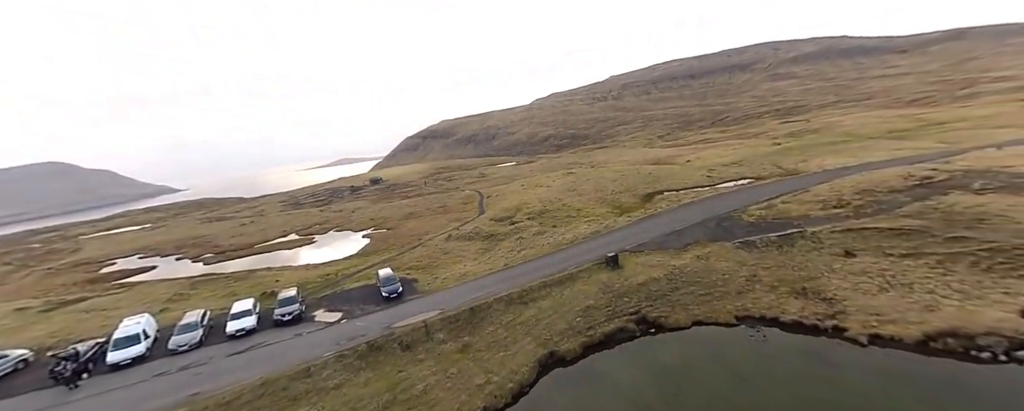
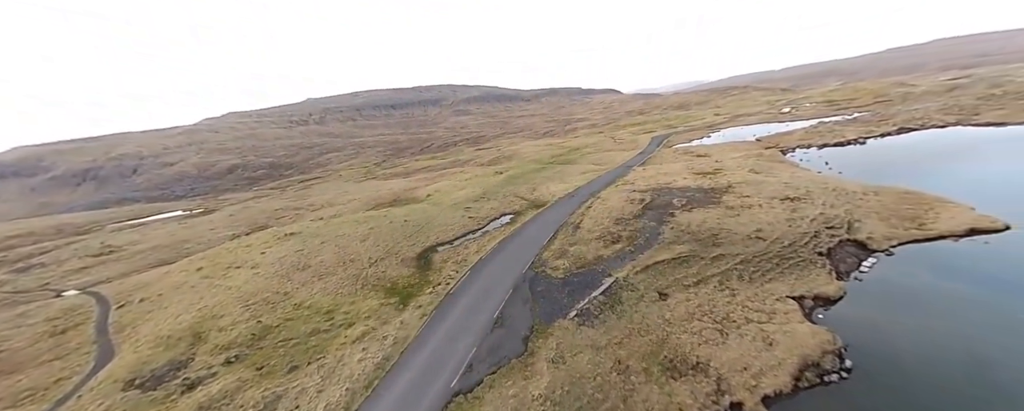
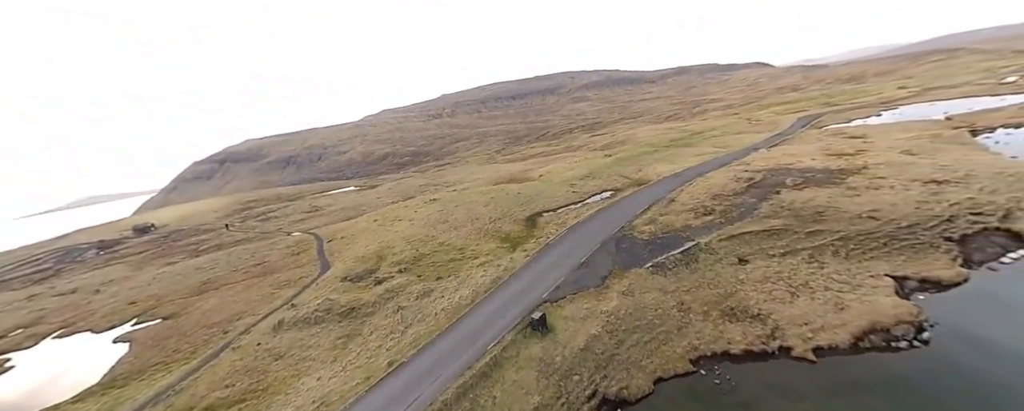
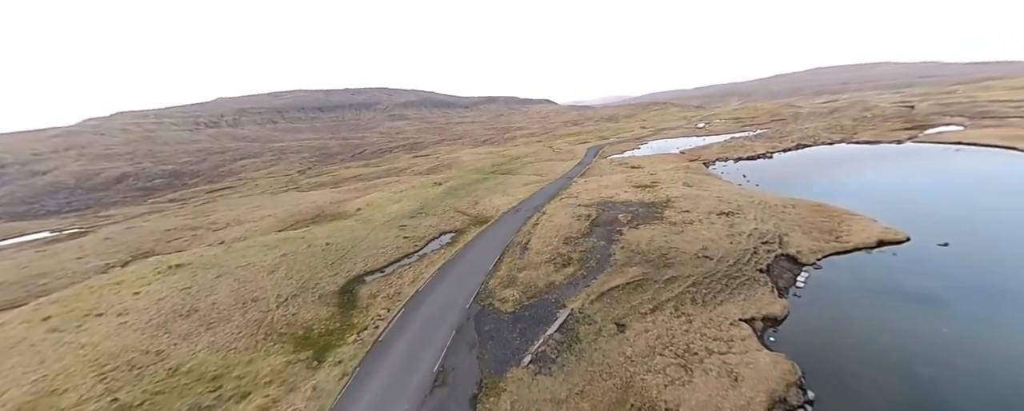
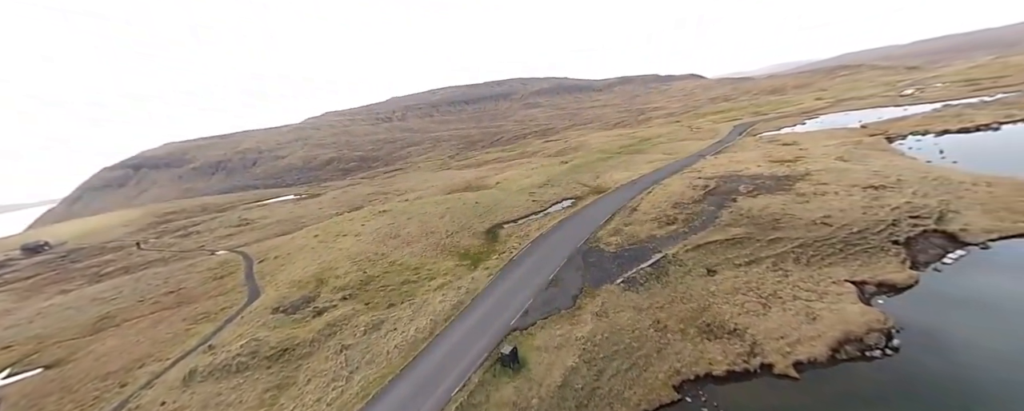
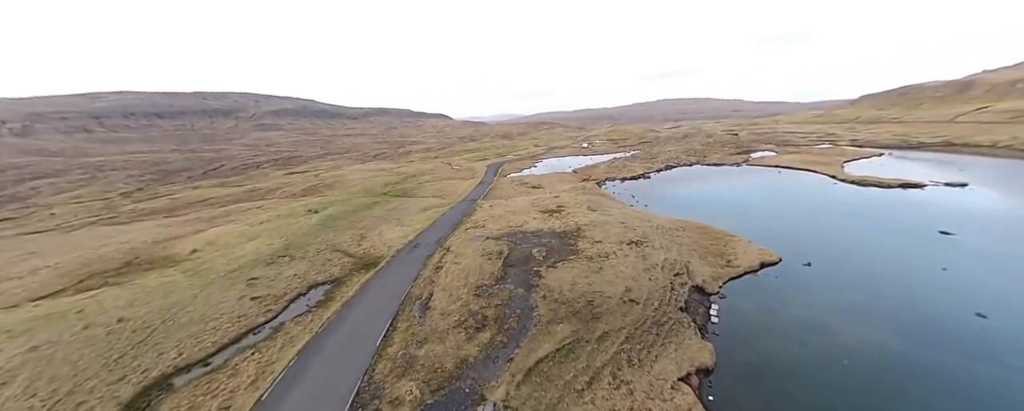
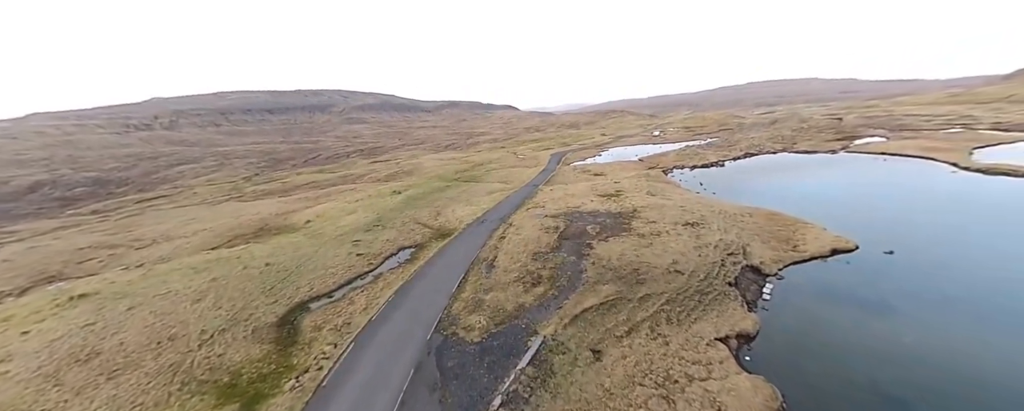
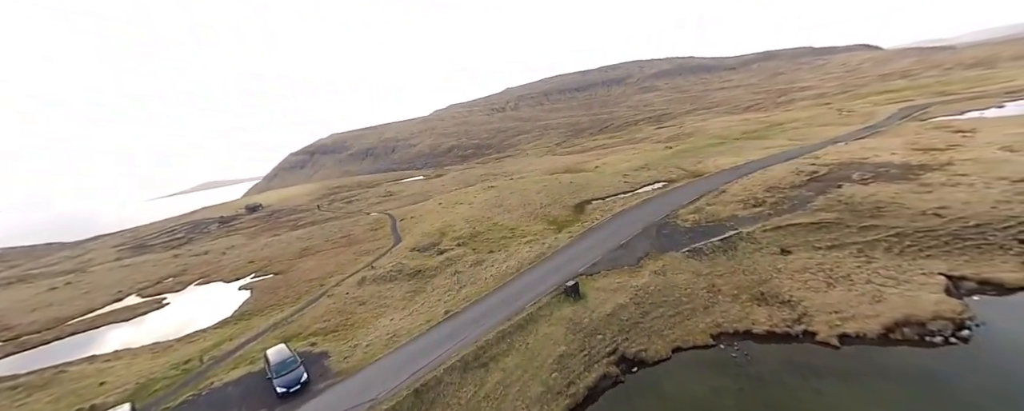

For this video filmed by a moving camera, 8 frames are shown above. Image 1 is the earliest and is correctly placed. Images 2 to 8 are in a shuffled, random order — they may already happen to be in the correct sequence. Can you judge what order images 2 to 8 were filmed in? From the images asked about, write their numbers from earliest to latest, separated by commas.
8, 3, 5, 2, 4, 7, 6
